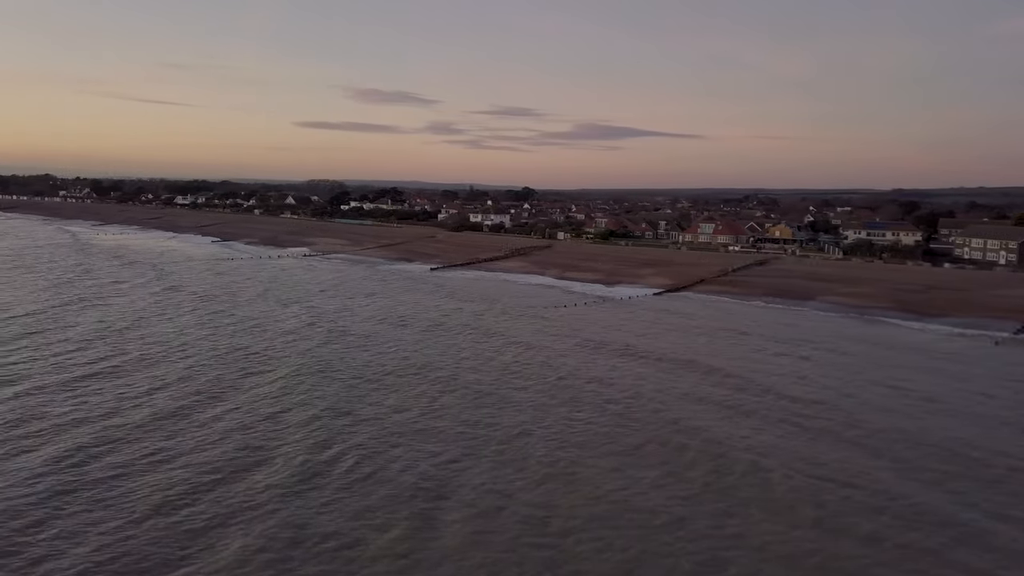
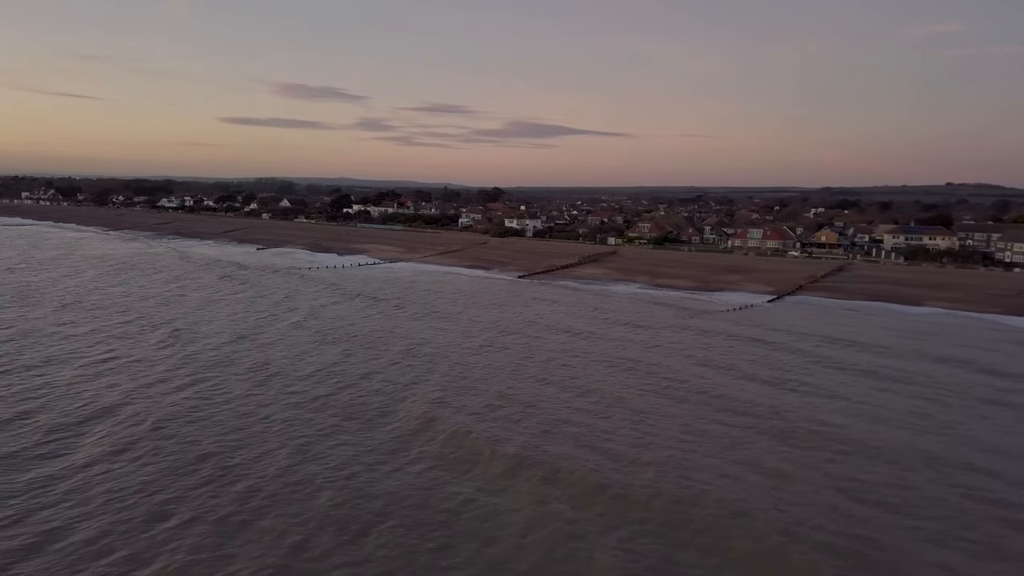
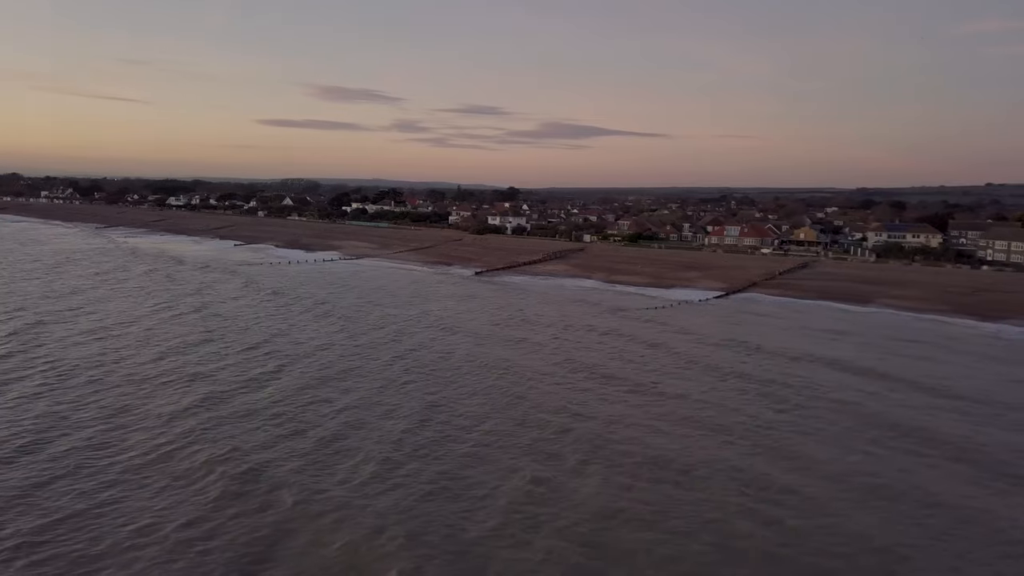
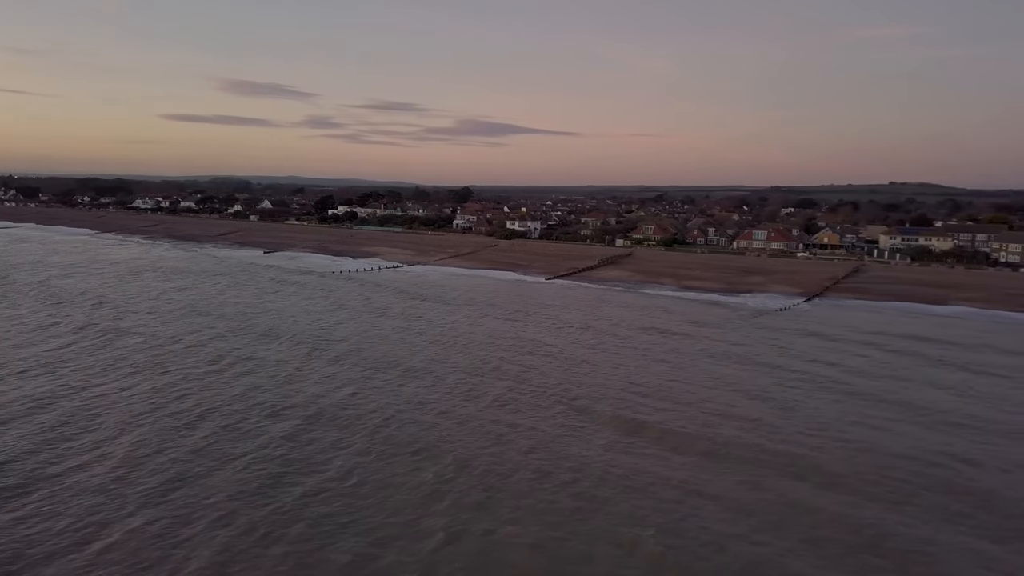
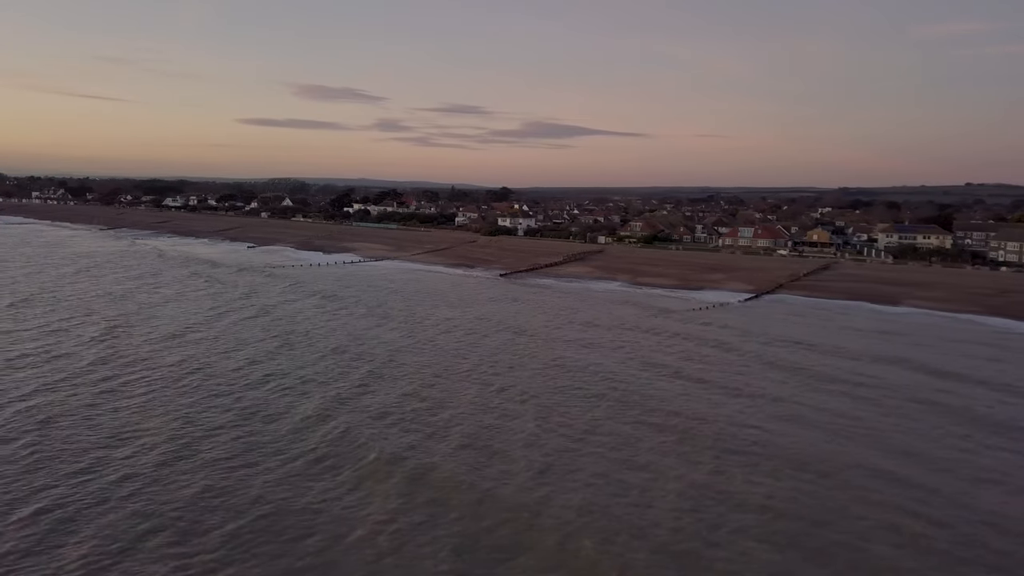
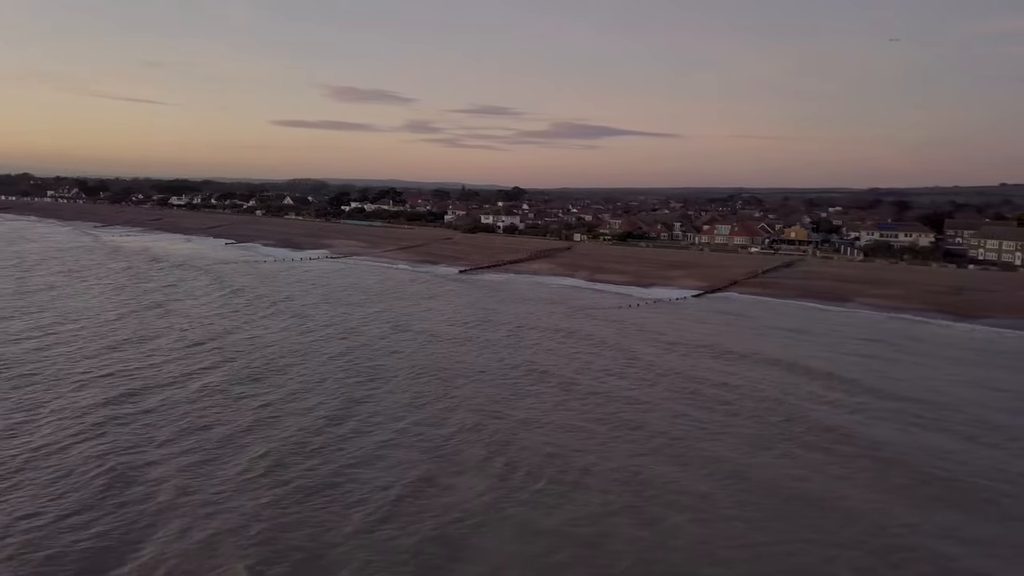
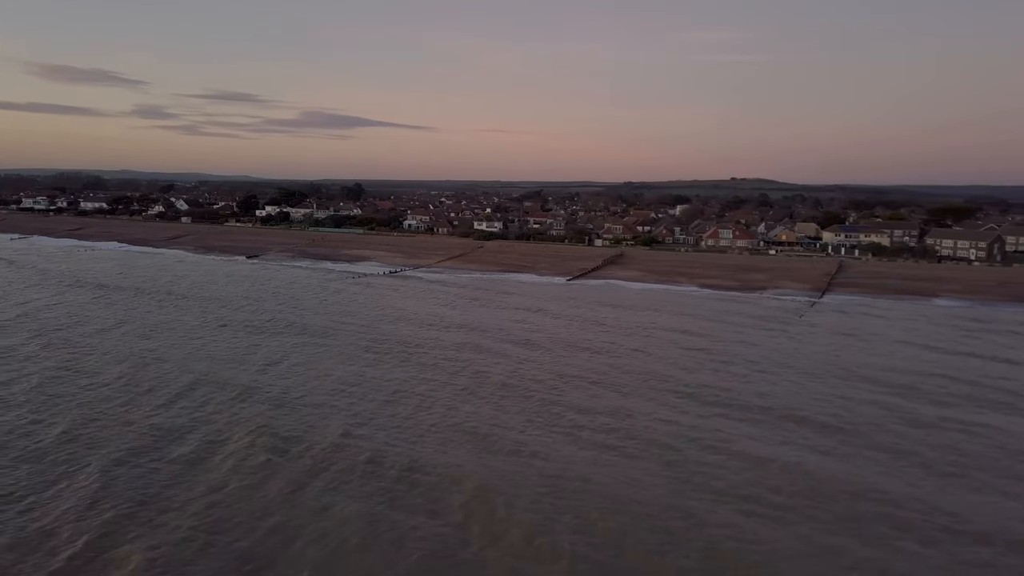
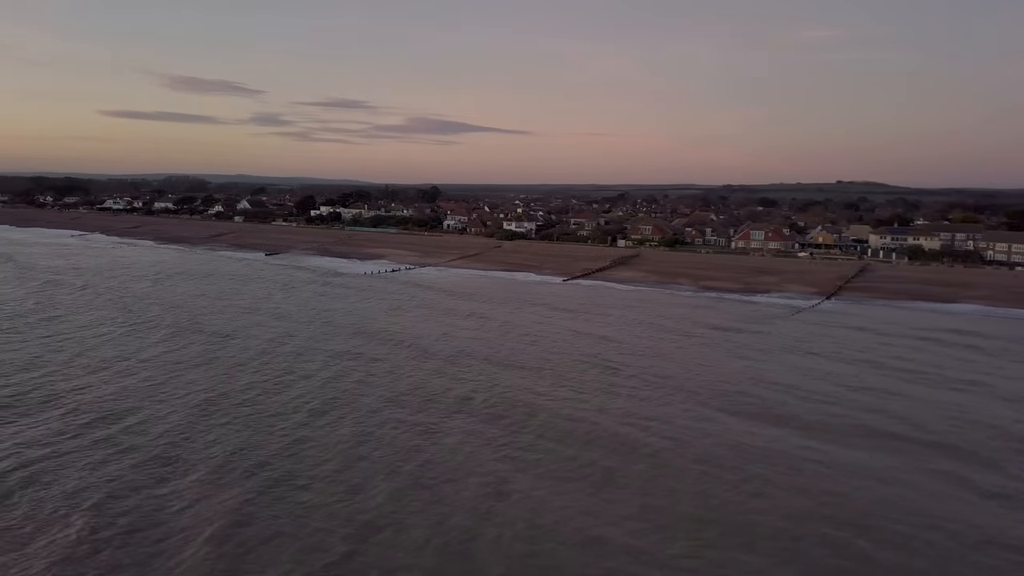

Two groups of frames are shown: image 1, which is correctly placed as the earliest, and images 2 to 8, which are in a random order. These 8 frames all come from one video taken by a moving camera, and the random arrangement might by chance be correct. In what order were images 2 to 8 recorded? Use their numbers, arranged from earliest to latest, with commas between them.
6, 3, 5, 2, 4, 8, 7
